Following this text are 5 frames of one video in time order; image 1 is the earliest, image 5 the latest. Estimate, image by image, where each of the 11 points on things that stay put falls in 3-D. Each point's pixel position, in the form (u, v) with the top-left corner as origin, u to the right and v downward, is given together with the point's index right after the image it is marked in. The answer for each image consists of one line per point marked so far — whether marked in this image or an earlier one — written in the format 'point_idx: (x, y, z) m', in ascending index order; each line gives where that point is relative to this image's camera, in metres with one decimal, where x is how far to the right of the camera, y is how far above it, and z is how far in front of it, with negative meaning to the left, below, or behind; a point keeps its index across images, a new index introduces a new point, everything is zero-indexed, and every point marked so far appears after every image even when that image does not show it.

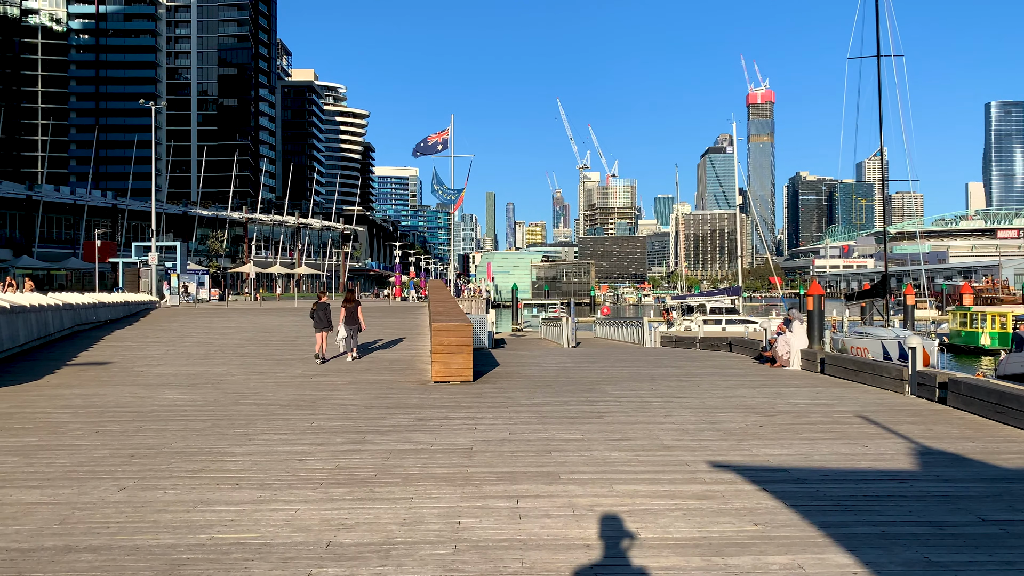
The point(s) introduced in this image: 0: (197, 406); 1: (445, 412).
0: (-4.7, -1.7, +11.4) m
1: (-0.9, -1.7, +10.5) m
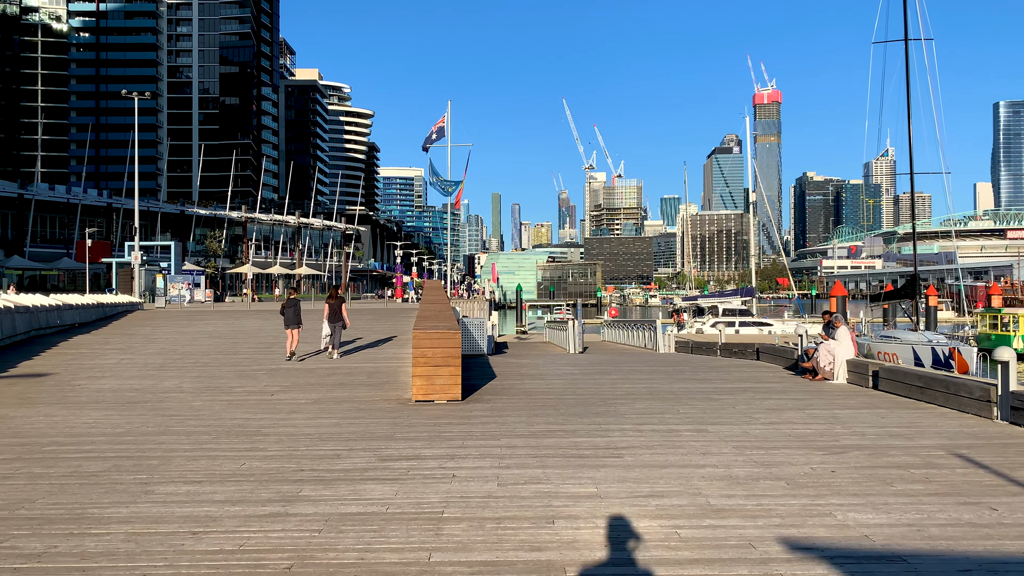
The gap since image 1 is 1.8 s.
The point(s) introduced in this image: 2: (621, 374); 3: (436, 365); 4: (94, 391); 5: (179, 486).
0: (-4.7, -1.8, +9.1) m
1: (-1.0, -1.7, +8.2) m
2: (+2.2, -1.7, +15.3) m
3: (-1.1, -1.2, +11.6) m
4: (-7.1, -1.7, +13.2) m
5: (-2.9, -1.7, +6.7) m
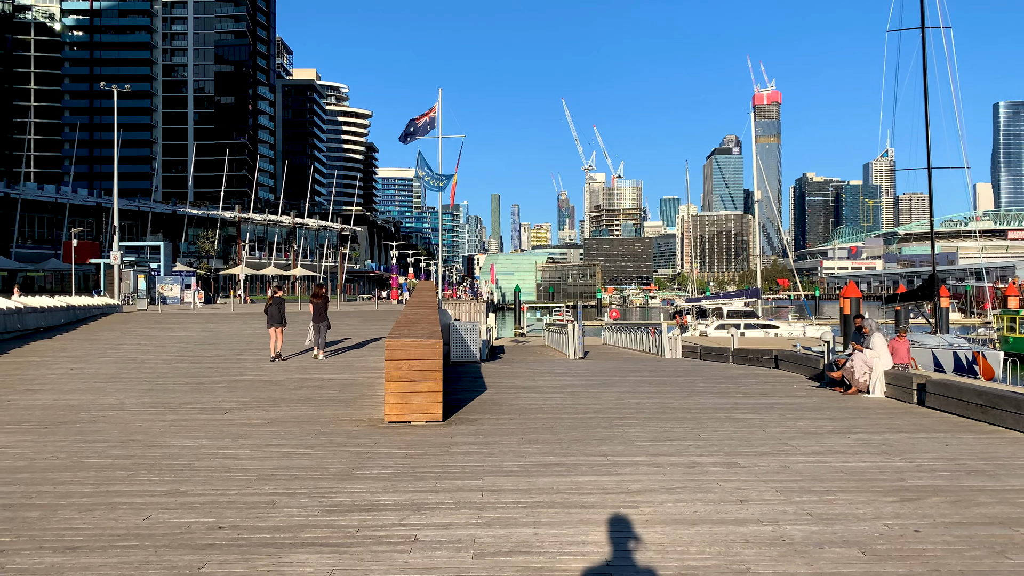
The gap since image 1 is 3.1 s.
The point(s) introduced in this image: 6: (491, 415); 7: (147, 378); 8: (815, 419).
0: (-4.9, -1.8, +7.4) m
1: (-1.1, -1.7, +6.4) m
2: (+2.1, -1.7, +13.5) m
3: (-1.3, -1.2, +9.9) m
4: (-7.3, -1.8, +11.4) m
5: (-3.0, -1.7, +5.0) m
6: (-0.3, -1.7, +10.4) m
7: (-6.7, -1.7, +14.3) m
8: (+4.0, -1.7, +10.1) m
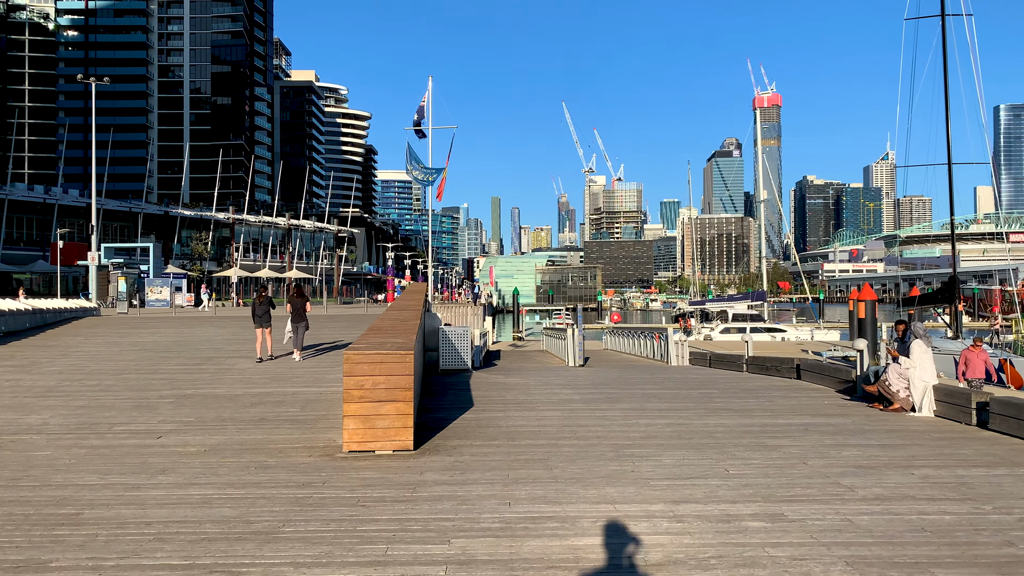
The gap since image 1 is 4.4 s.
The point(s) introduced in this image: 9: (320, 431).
0: (-5.0, -1.8, +5.7) m
1: (-1.3, -1.7, +4.7) m
2: (+1.9, -1.8, +11.8) m
3: (-1.4, -1.2, +8.2) m
4: (-7.4, -1.8, +9.7) m
5: (-3.2, -1.7, +3.3) m
6: (-0.4, -1.7, +8.7) m
7: (-6.9, -1.7, +12.5) m
8: (+3.9, -1.7, +8.4) m
9: (-2.4, -1.7, +9.5) m
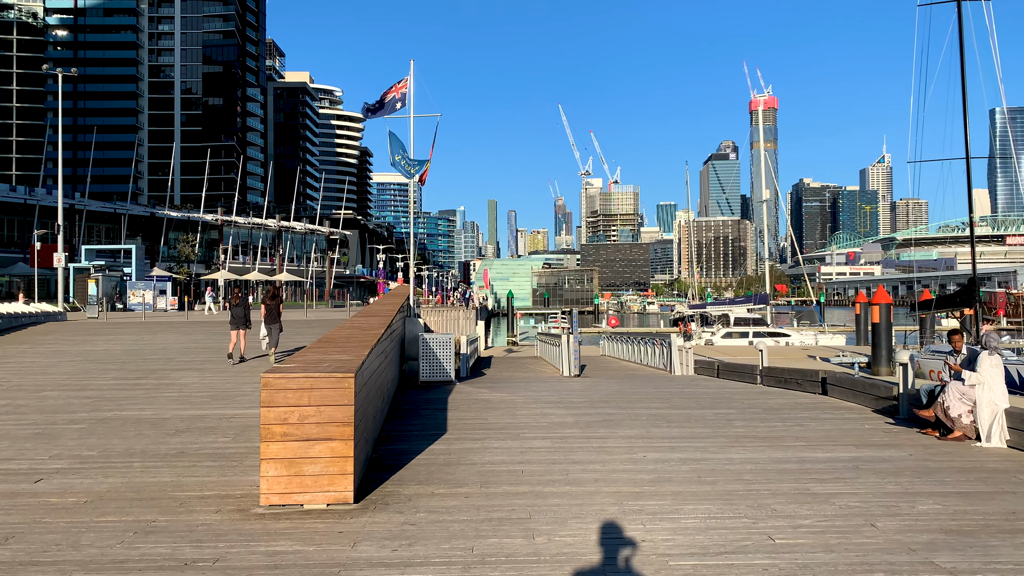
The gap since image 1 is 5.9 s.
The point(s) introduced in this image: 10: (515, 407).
0: (-5.2, -1.8, +3.7) m
1: (-1.5, -1.7, +2.8) m
2: (+1.7, -1.8, +9.9) m
3: (-1.7, -1.2, +6.2) m
4: (-7.7, -1.8, +7.7) m
5: (-3.4, -1.7, +1.3) m
6: (-0.7, -1.8, +6.7) m
7: (-7.1, -1.7, +10.6) m
8: (+3.6, -1.8, +6.4) m
9: (-2.6, -1.8, +7.5) m
10: (0.0, -1.9, +12.5) m
